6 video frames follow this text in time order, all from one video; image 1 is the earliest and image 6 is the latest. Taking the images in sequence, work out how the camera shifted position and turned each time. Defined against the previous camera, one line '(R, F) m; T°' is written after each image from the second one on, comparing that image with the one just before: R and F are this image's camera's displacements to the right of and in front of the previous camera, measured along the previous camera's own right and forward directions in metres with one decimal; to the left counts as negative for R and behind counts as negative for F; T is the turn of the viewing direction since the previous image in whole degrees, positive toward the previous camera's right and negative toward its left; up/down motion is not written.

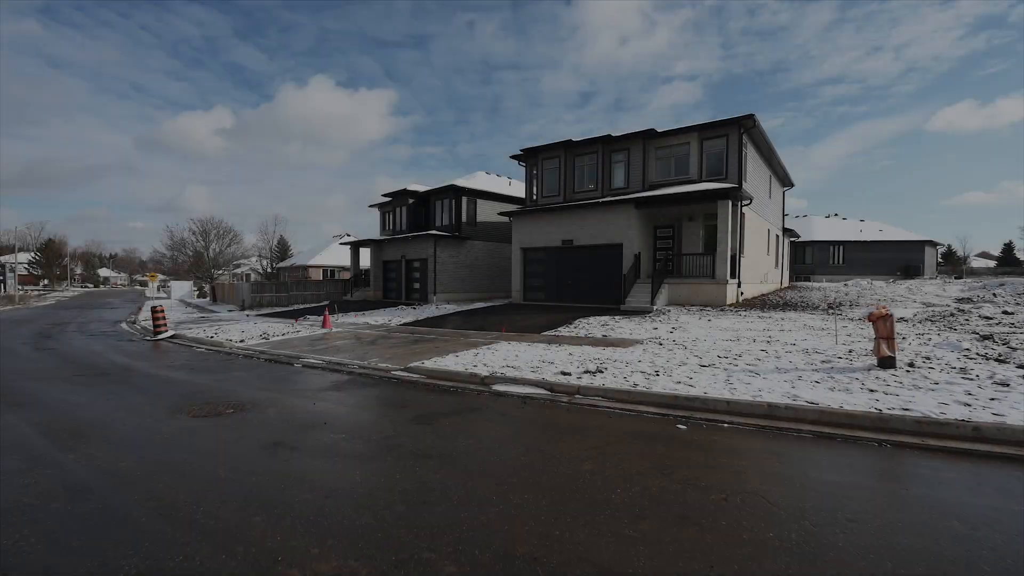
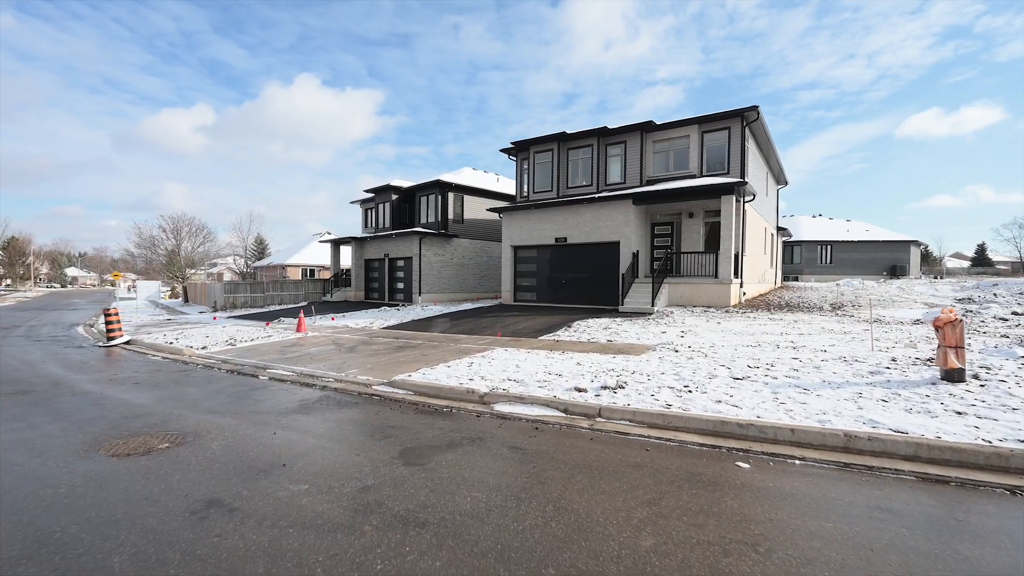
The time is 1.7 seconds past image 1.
(-0.3, +1.2) m; +2°
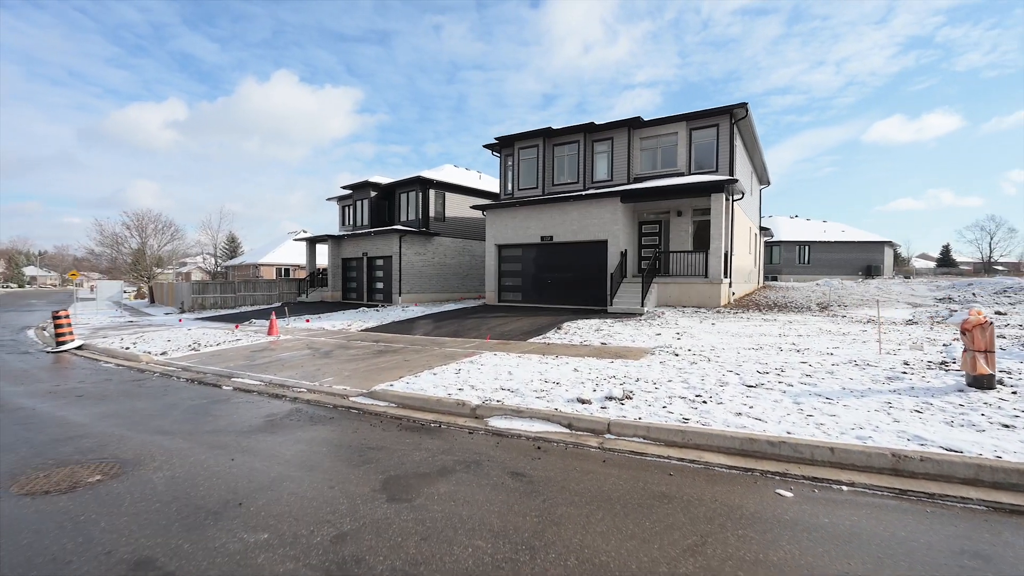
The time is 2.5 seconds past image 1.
(-0.2, +0.7) m; +3°
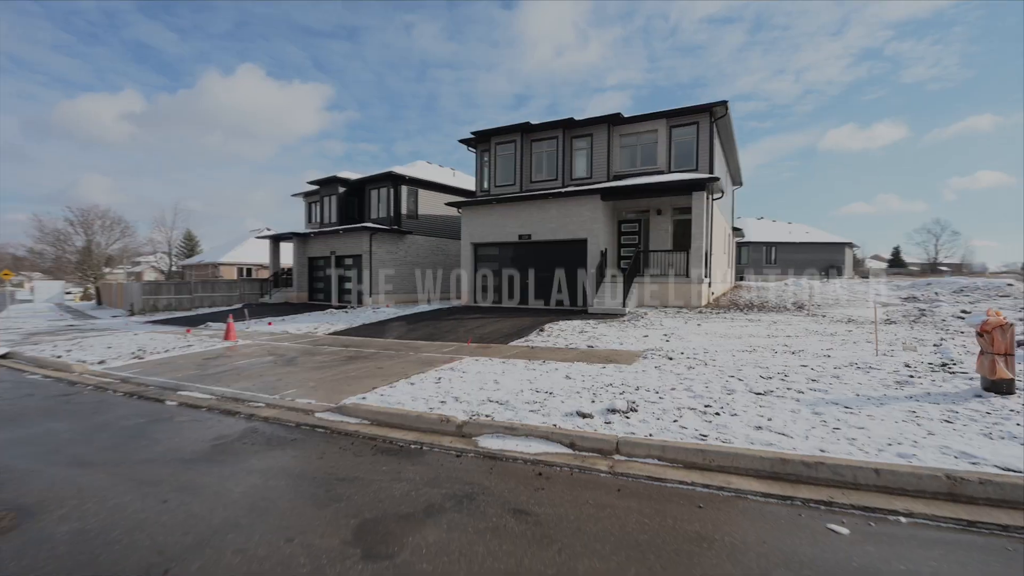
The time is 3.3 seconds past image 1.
(-0.2, +0.7) m; +4°
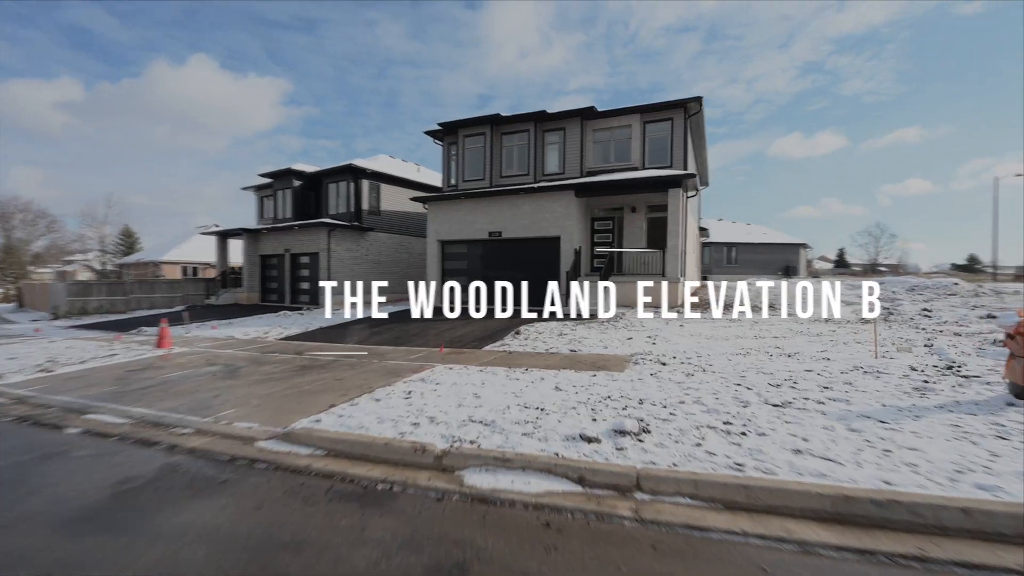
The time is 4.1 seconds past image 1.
(-0.2, +0.9) m; +5°
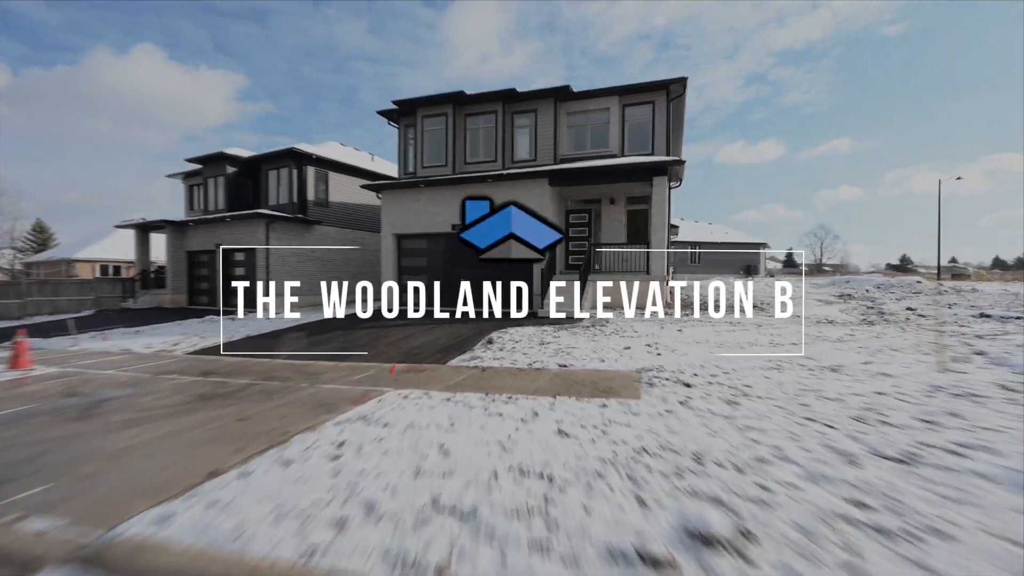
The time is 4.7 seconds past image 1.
(-0.2, +2.0) m; +5°
